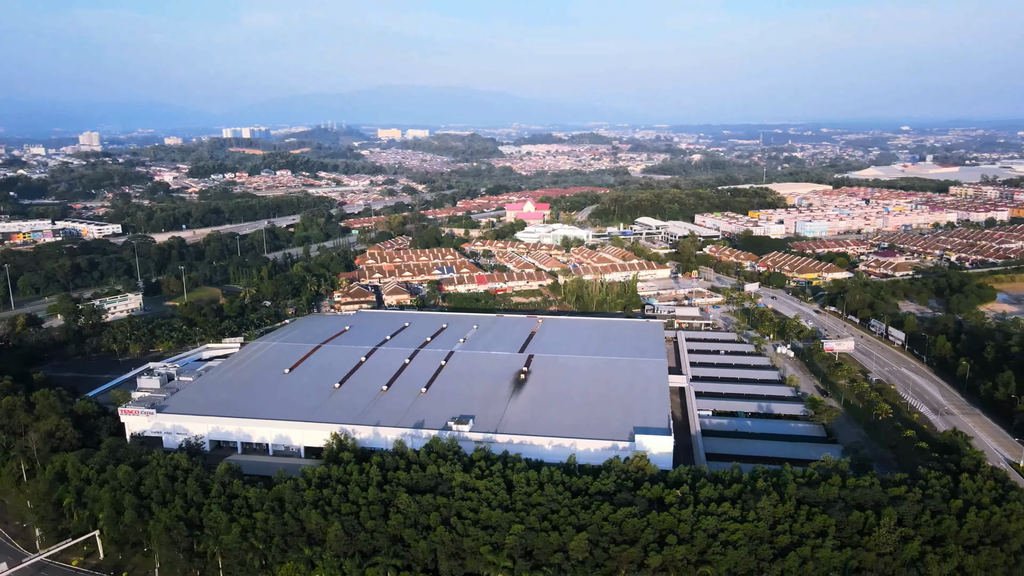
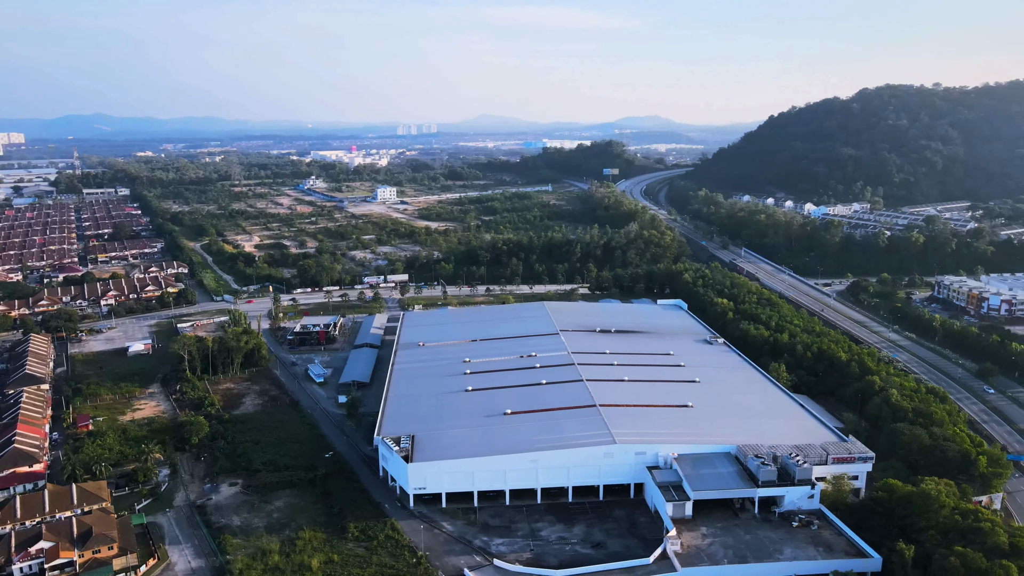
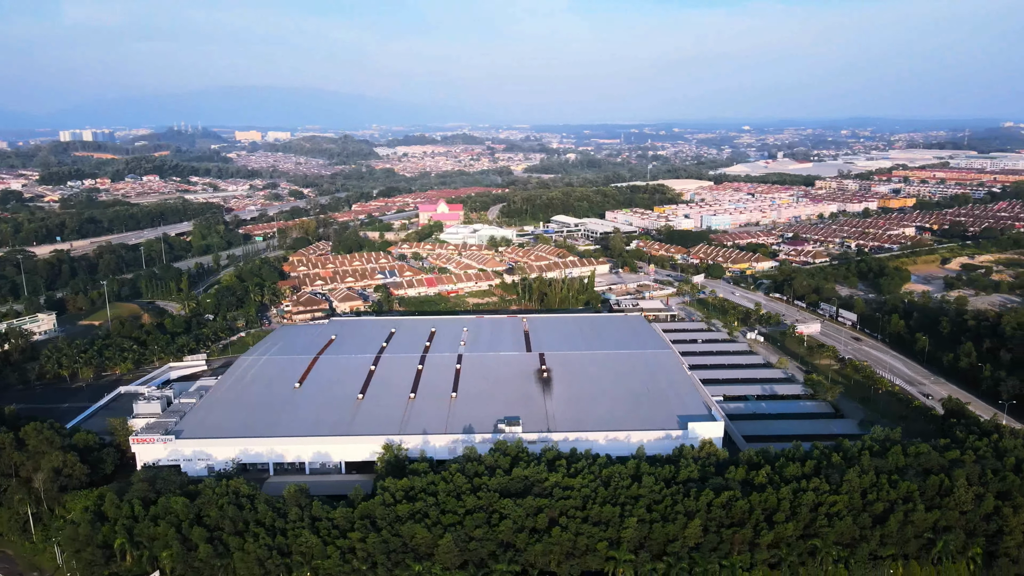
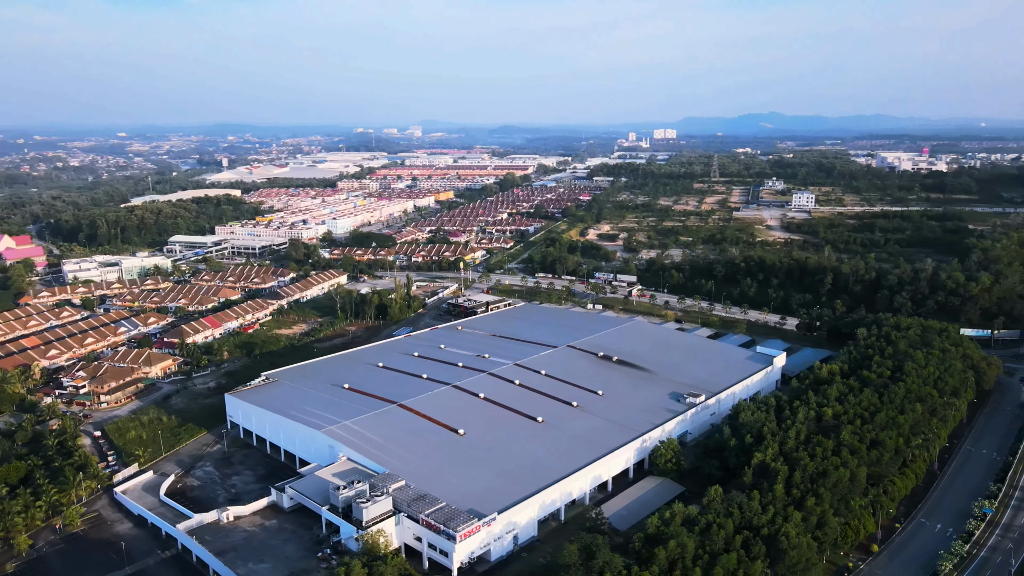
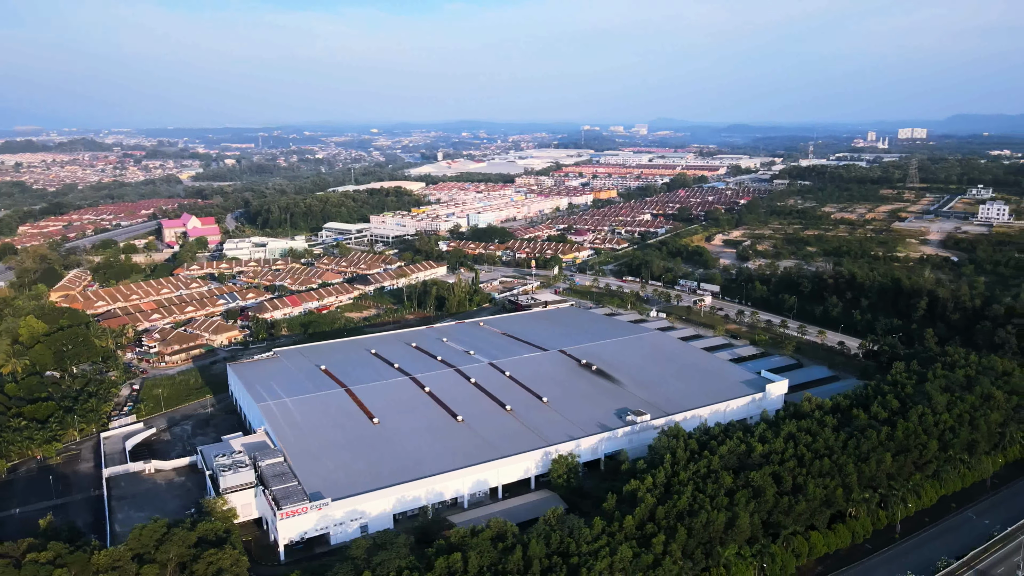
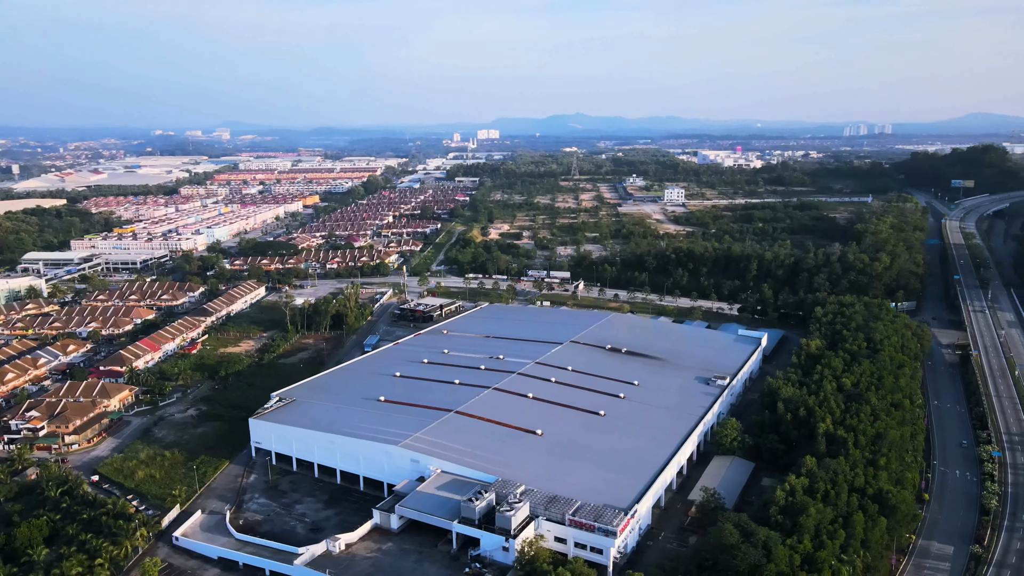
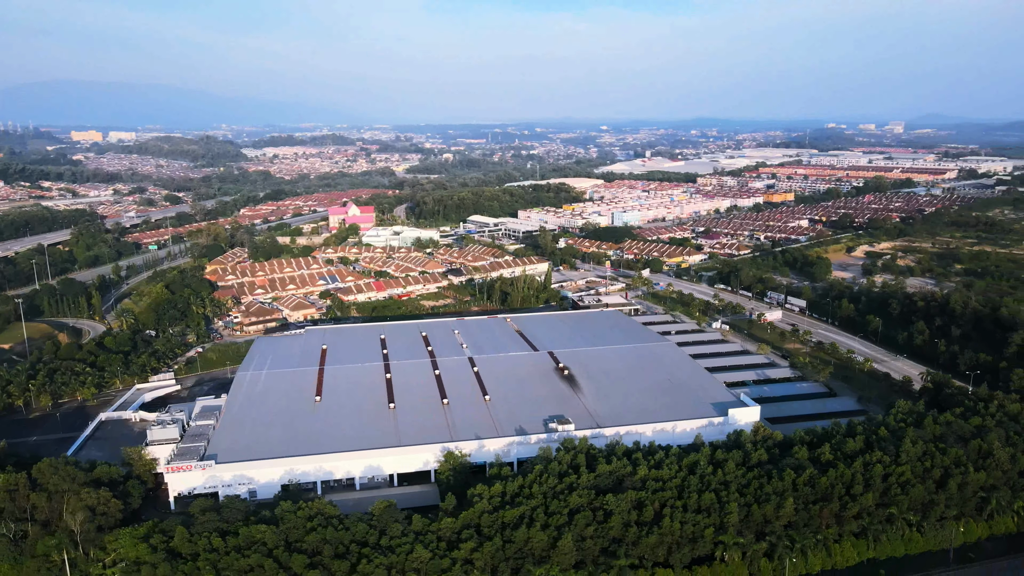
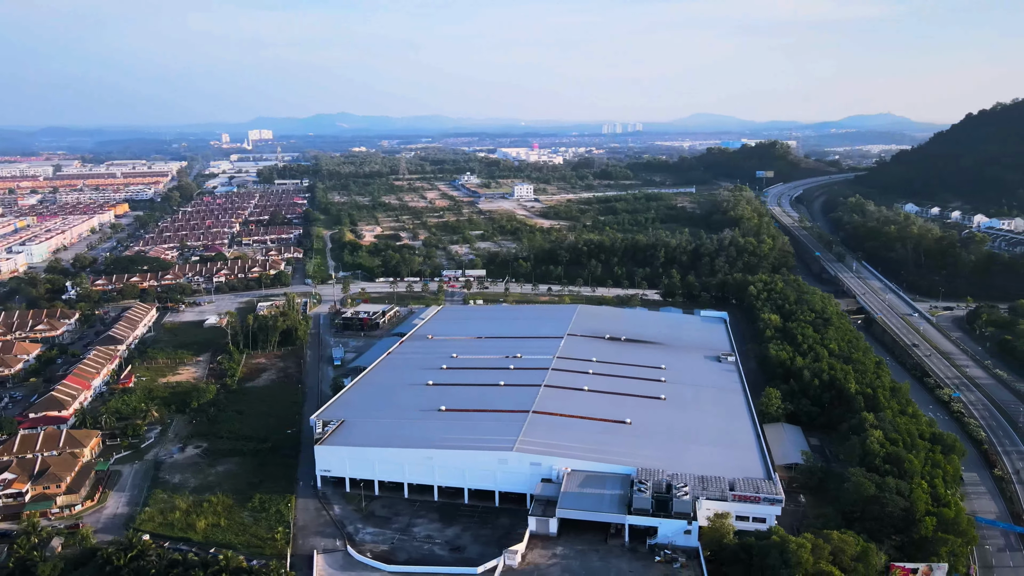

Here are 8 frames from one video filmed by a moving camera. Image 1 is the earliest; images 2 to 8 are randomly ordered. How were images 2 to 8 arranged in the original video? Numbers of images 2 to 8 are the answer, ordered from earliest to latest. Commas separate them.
3, 7, 5, 4, 6, 8, 2
